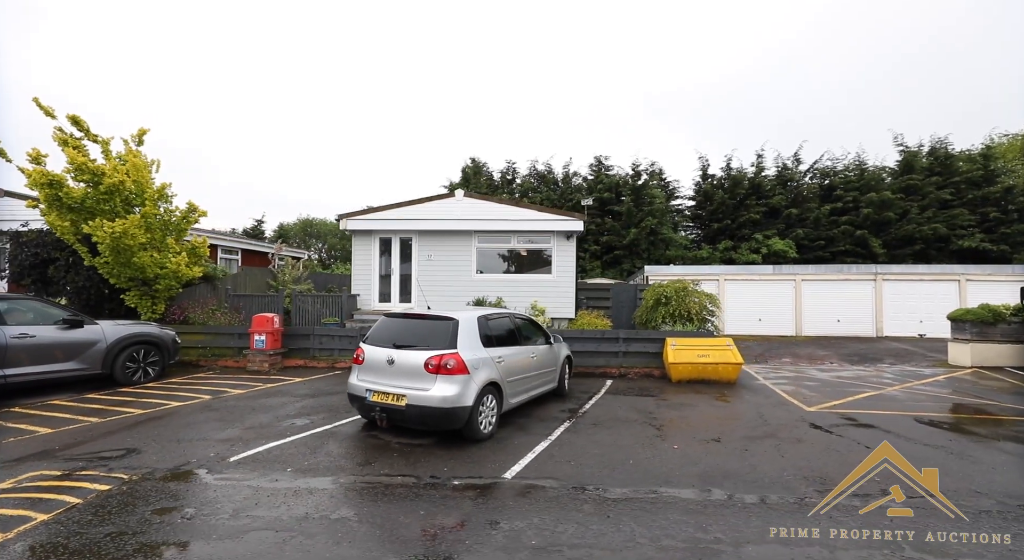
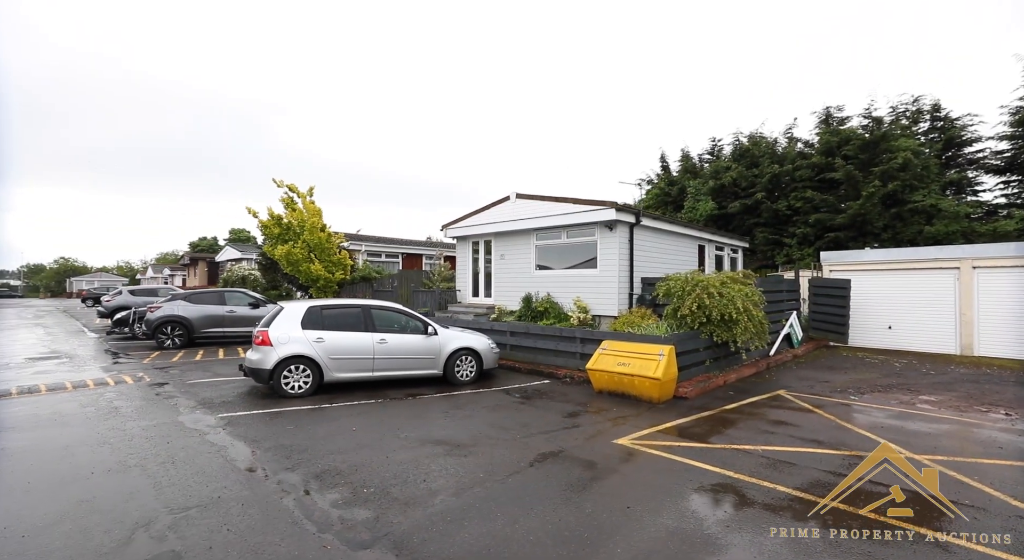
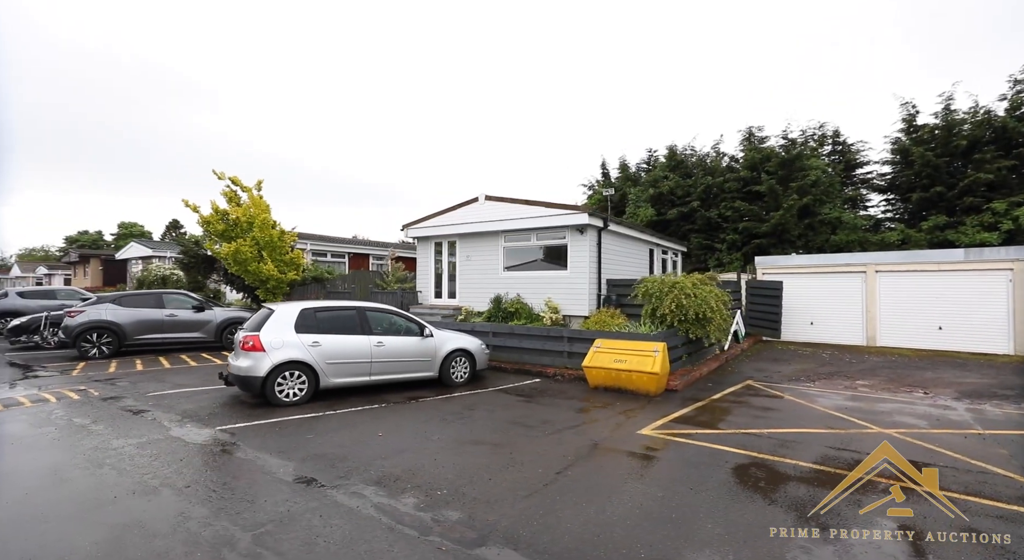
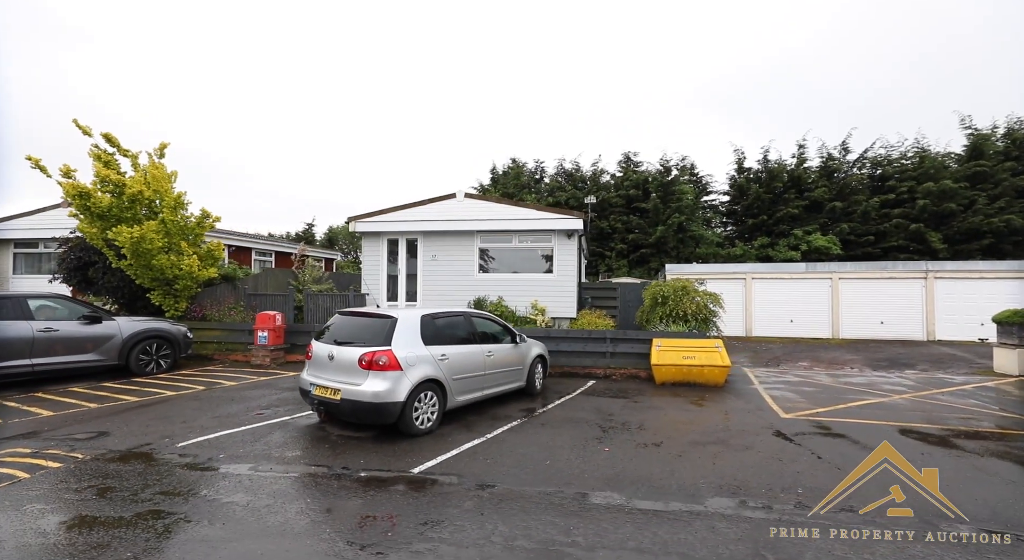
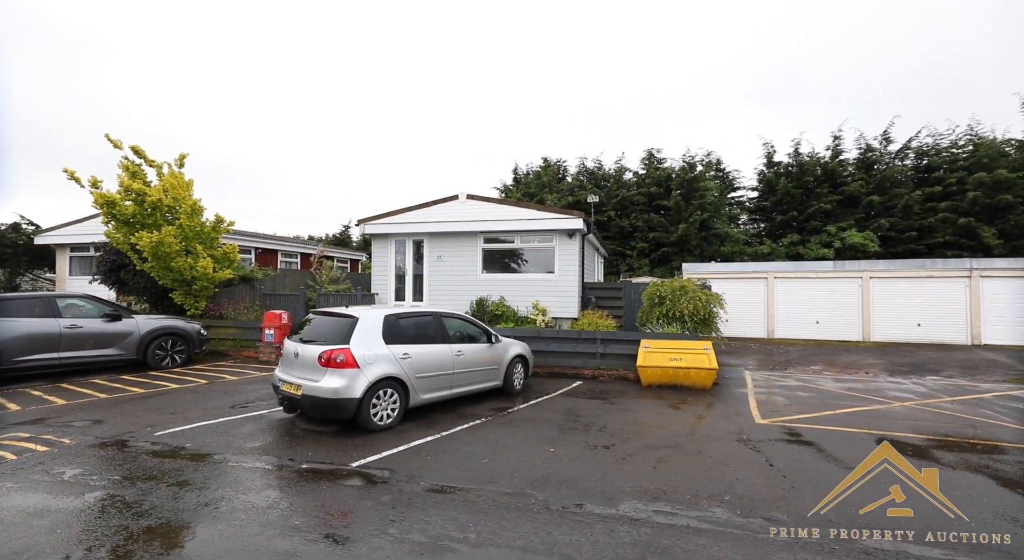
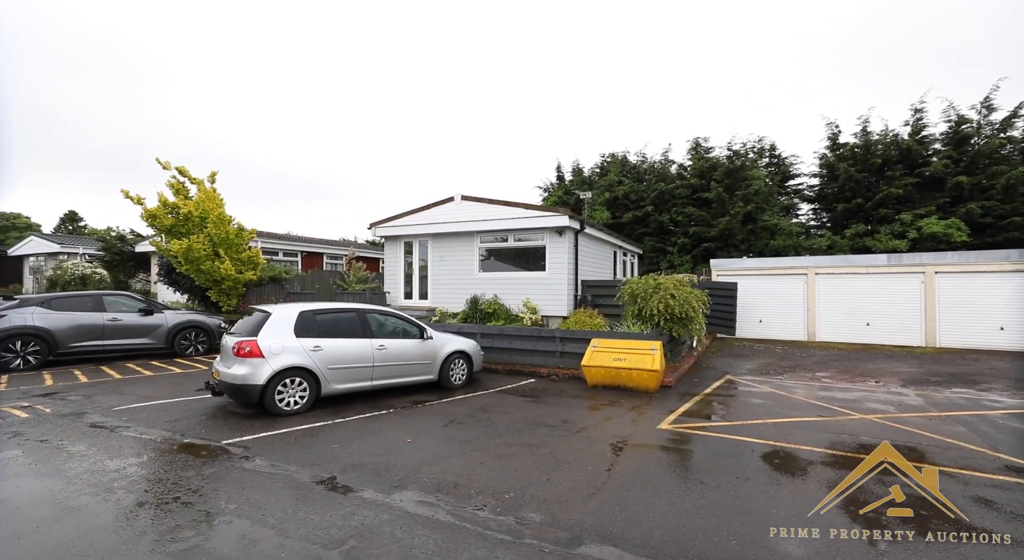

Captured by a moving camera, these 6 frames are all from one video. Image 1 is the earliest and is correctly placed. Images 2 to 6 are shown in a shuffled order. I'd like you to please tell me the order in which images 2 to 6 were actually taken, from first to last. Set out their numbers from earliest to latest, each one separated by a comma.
4, 5, 6, 3, 2
